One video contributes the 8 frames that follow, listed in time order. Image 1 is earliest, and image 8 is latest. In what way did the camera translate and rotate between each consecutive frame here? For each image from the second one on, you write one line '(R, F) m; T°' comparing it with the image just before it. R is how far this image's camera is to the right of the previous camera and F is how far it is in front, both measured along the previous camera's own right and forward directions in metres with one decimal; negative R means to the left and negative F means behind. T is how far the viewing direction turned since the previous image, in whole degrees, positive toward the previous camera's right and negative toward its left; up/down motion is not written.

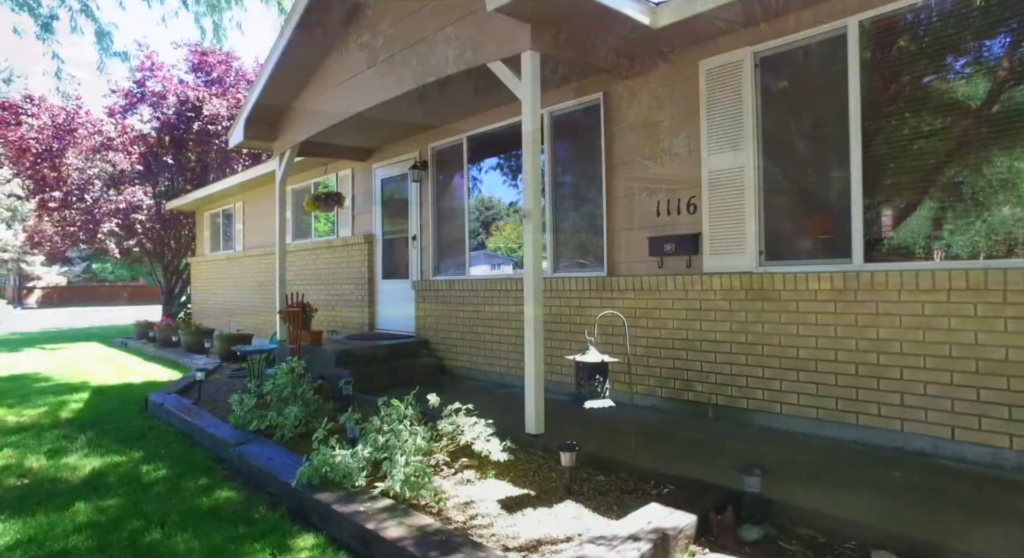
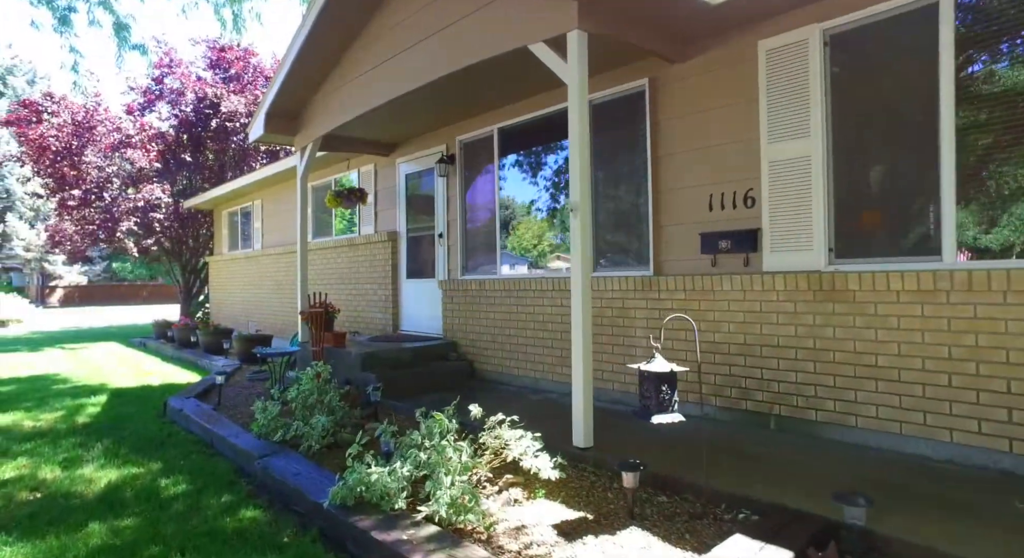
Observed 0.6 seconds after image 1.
(-0.2, +0.3) m; -1°
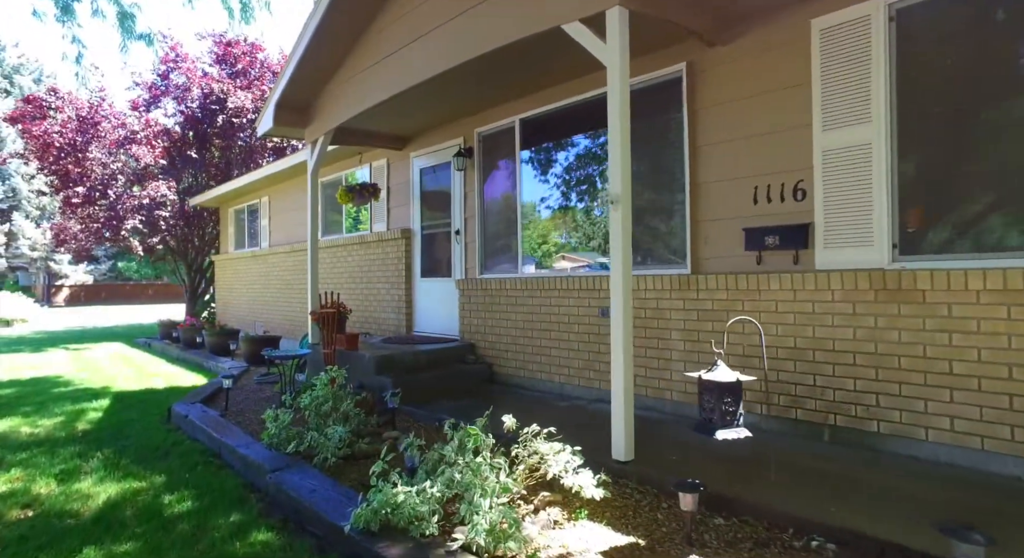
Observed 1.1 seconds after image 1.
(-0.2, +0.3) m; 0°
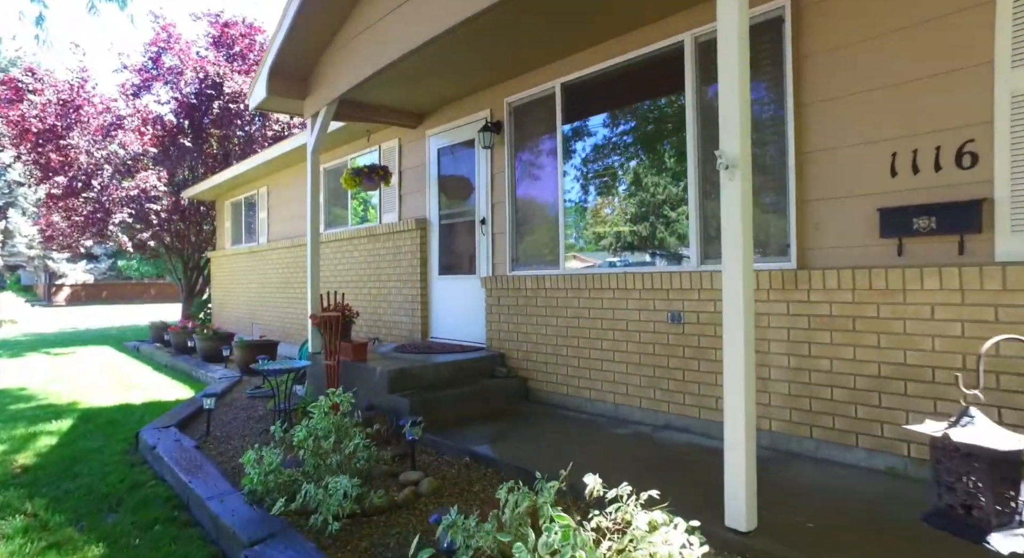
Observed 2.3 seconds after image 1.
(-0.3, +0.9) m; 0°
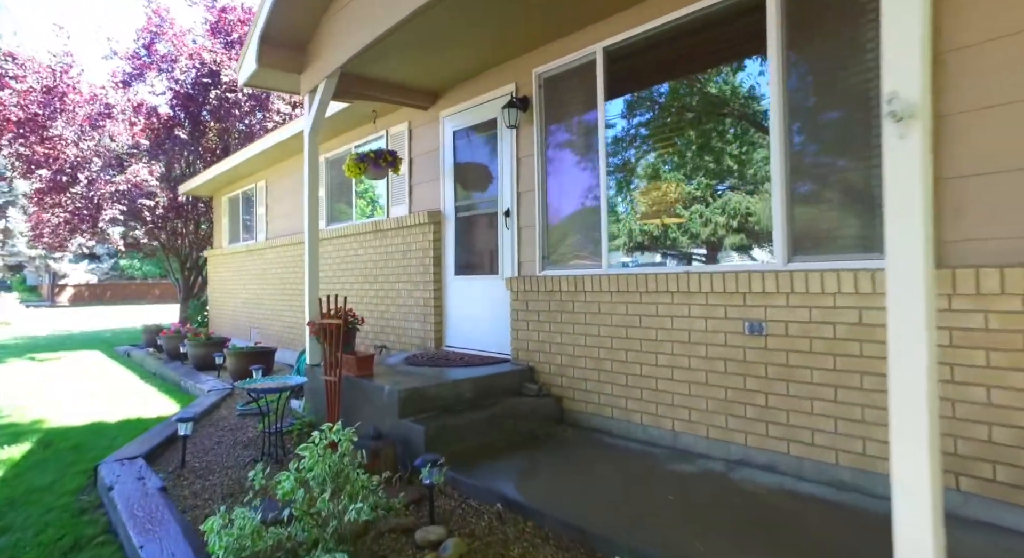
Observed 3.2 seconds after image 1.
(-0.2, +0.7) m; -1°
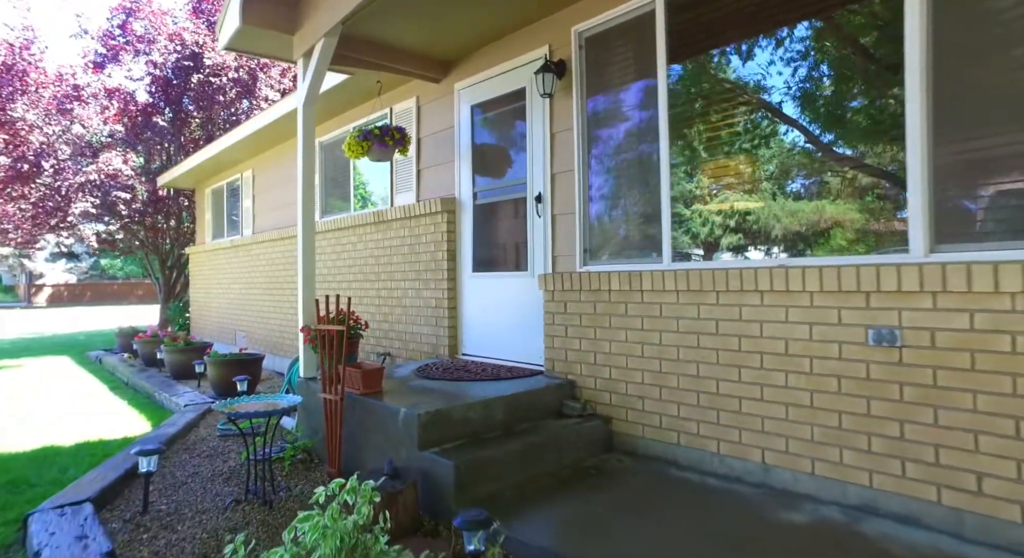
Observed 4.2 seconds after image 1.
(-0.3, +0.7) m; +1°
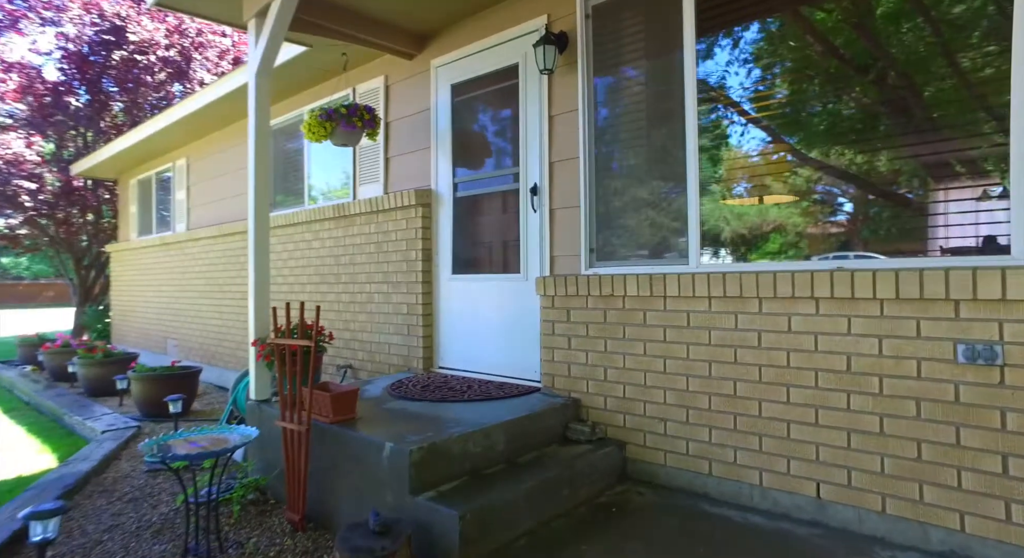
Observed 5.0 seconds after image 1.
(-0.3, +0.5) m; +6°
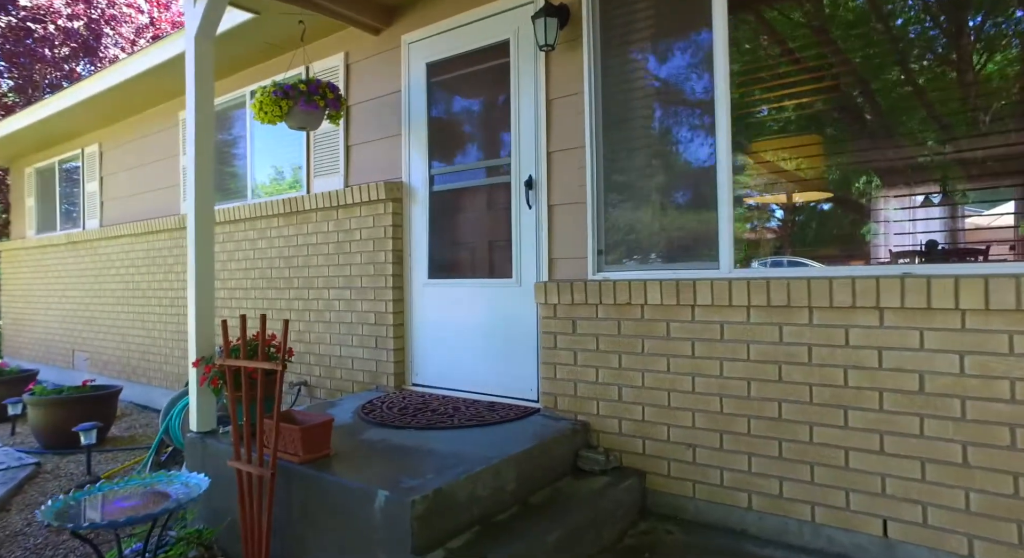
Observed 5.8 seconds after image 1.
(-0.3, +0.5) m; +7°
